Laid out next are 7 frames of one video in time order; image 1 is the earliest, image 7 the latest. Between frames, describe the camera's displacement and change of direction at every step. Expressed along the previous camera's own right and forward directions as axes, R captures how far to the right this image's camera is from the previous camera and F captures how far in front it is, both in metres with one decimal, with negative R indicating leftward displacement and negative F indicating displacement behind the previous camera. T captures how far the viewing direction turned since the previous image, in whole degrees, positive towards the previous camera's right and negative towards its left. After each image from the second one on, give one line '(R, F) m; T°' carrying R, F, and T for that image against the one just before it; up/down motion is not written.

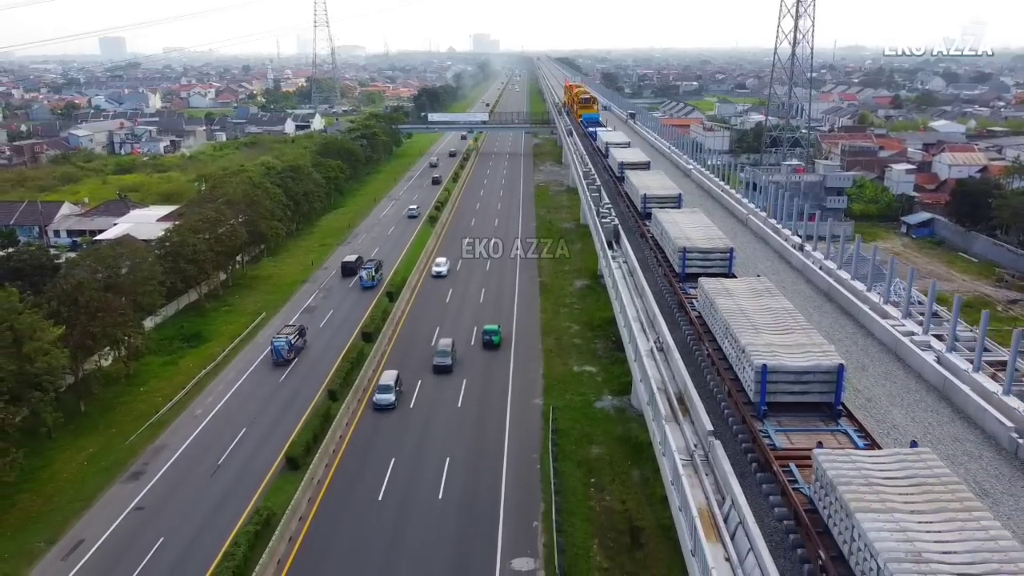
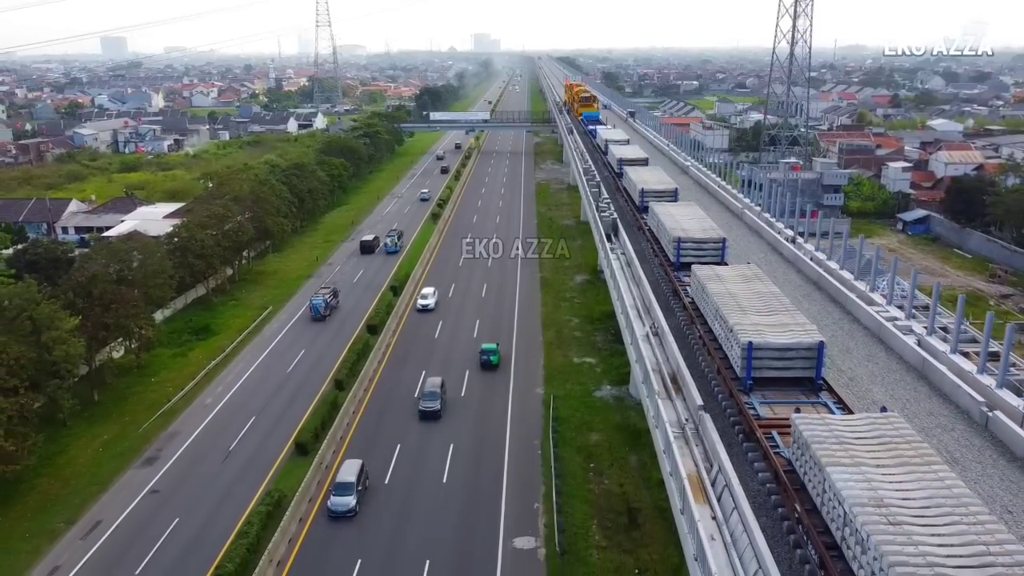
(0.0, -0.7) m; 0°
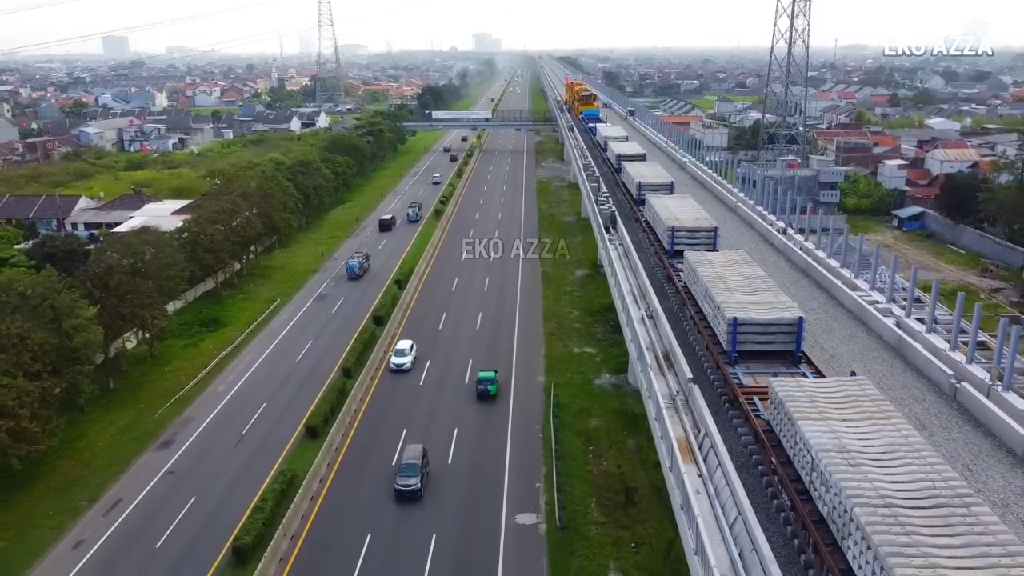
(0.0, -0.8) m; 0°
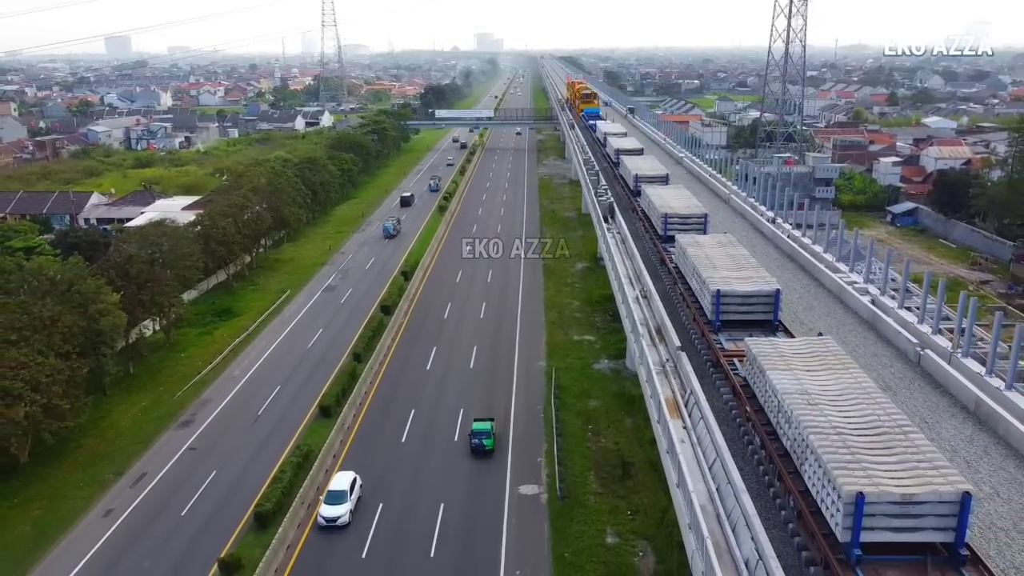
(-0.1, -1.1) m; 0°
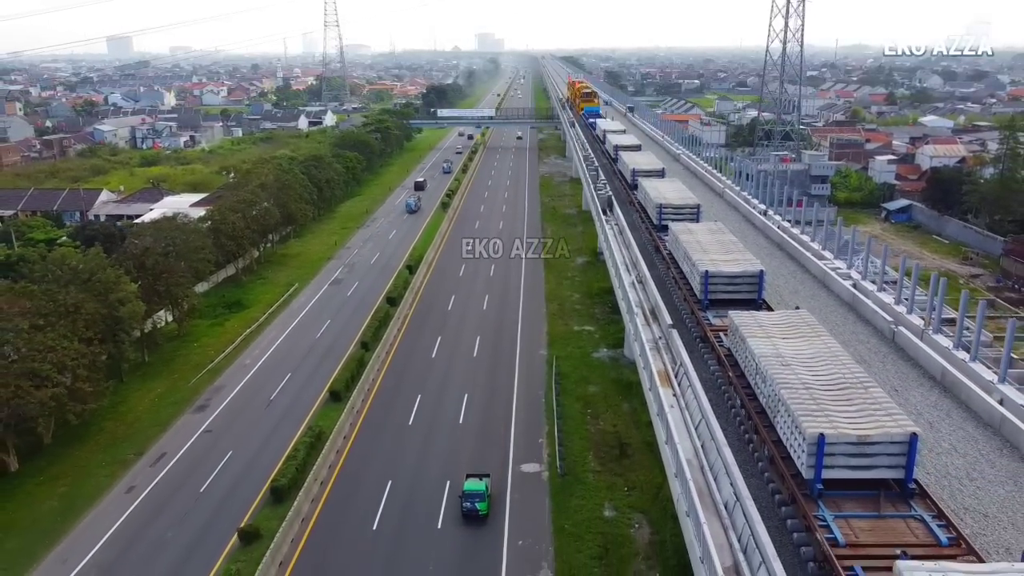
(0.0, -1.0) m; 0°
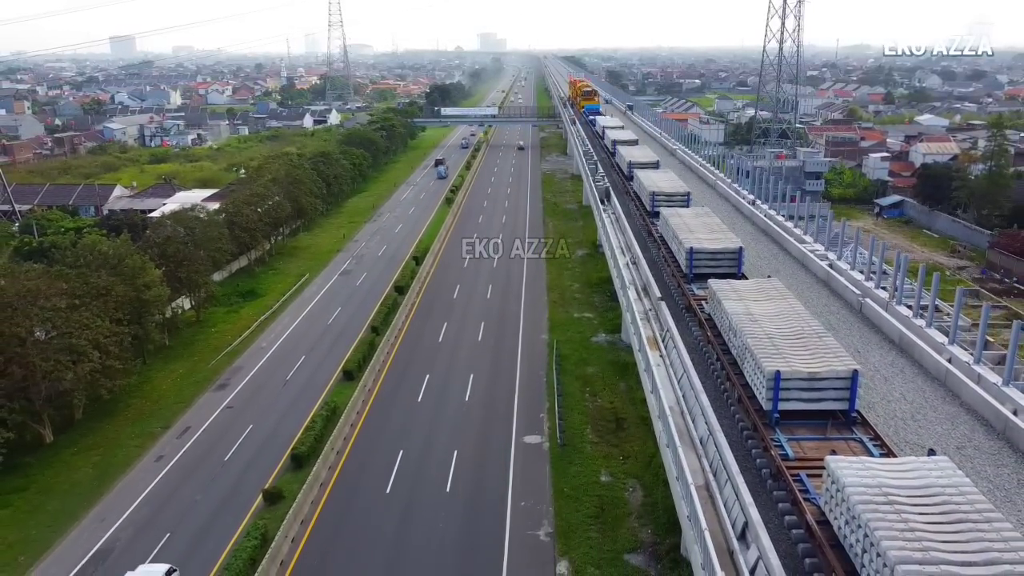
(-0.1, -1.4) m; 0°
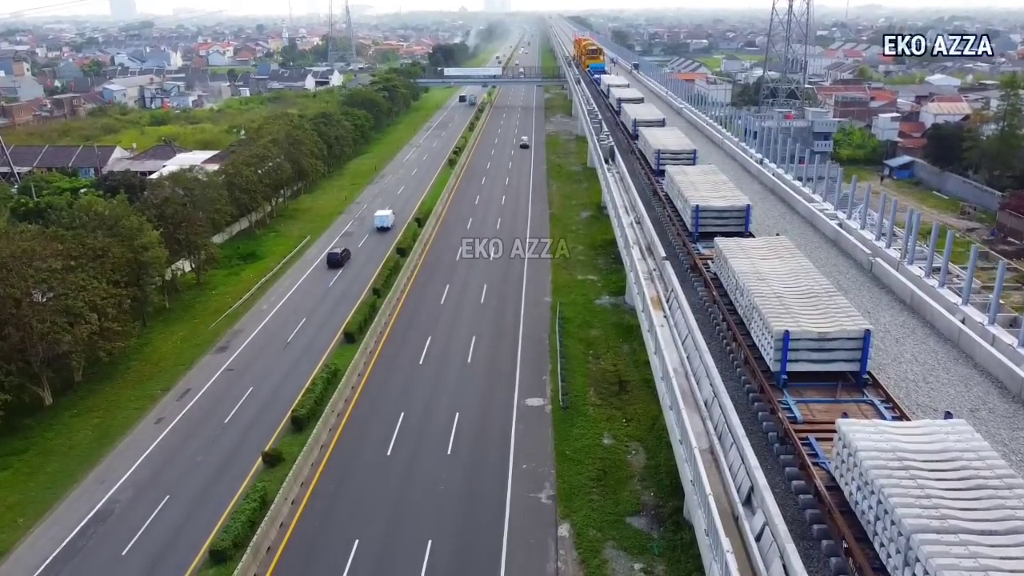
(+0.1, +0.4) m; 0°
